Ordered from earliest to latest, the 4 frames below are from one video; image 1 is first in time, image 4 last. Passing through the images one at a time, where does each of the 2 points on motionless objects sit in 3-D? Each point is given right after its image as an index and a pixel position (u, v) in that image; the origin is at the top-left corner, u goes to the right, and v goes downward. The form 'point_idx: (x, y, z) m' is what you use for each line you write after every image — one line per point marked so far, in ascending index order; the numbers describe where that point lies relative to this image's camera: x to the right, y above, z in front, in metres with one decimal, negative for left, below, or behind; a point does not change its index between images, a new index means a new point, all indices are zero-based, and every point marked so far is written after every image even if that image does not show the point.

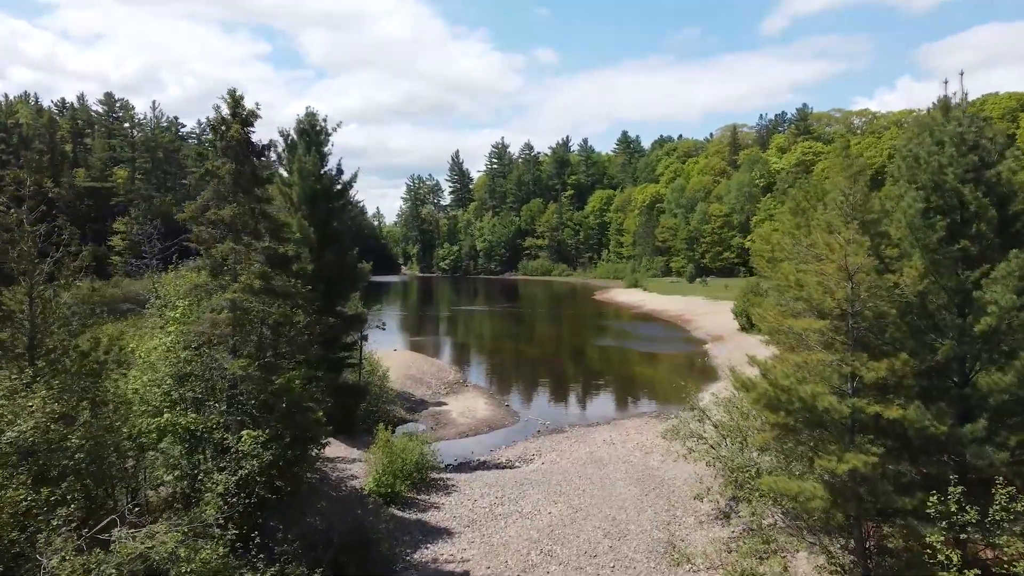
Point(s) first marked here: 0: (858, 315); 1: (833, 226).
0: (+6.3, -0.5, +10.6) m
1: (+6.1, +1.2, +11.1) m
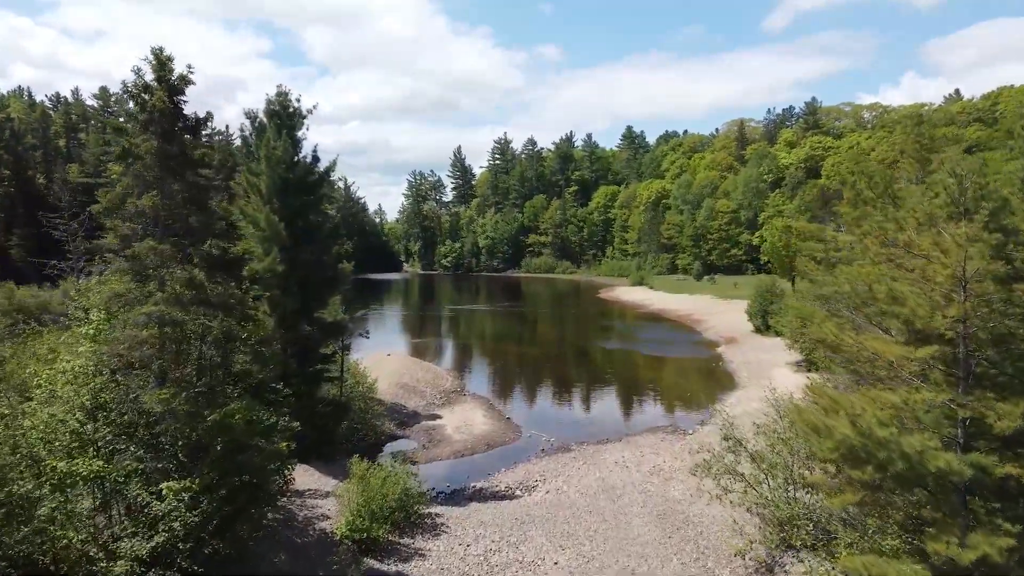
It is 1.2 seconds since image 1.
0: (+6.2, -0.7, +7.9) m
1: (+6.1, +1.0, +8.3) m
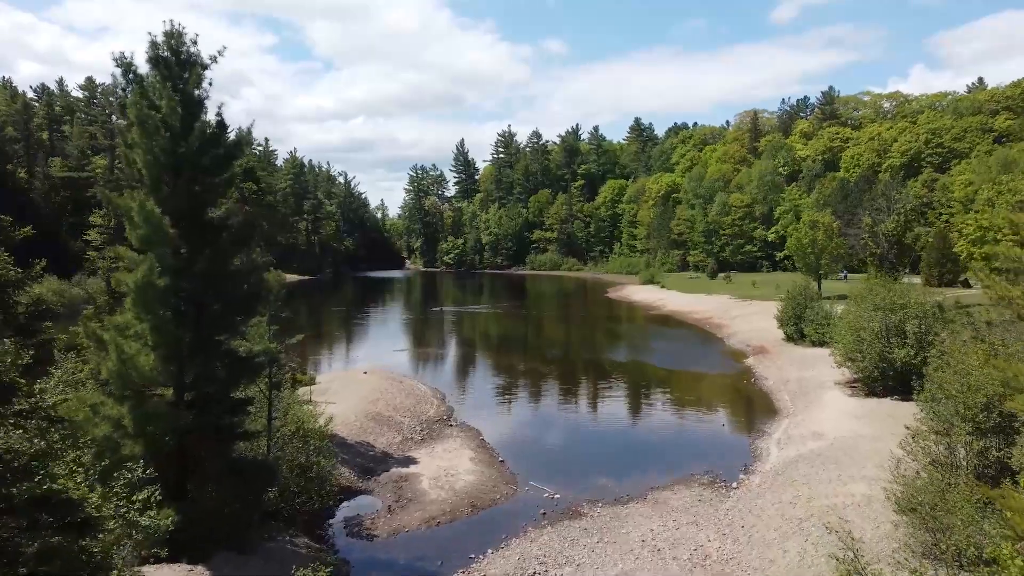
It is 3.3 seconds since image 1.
0: (+5.8, -1.2, +2.1) m
1: (+5.7, +0.4, +2.6) m
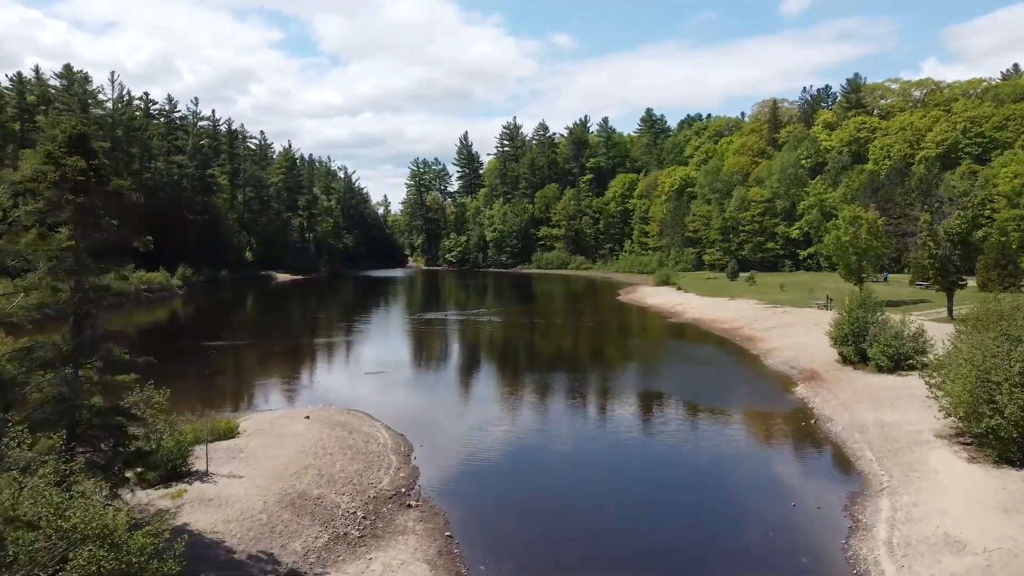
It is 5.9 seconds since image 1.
0: (+4.9, -2.2, -5.9) m
1: (+4.8, -0.5, -5.5) m
